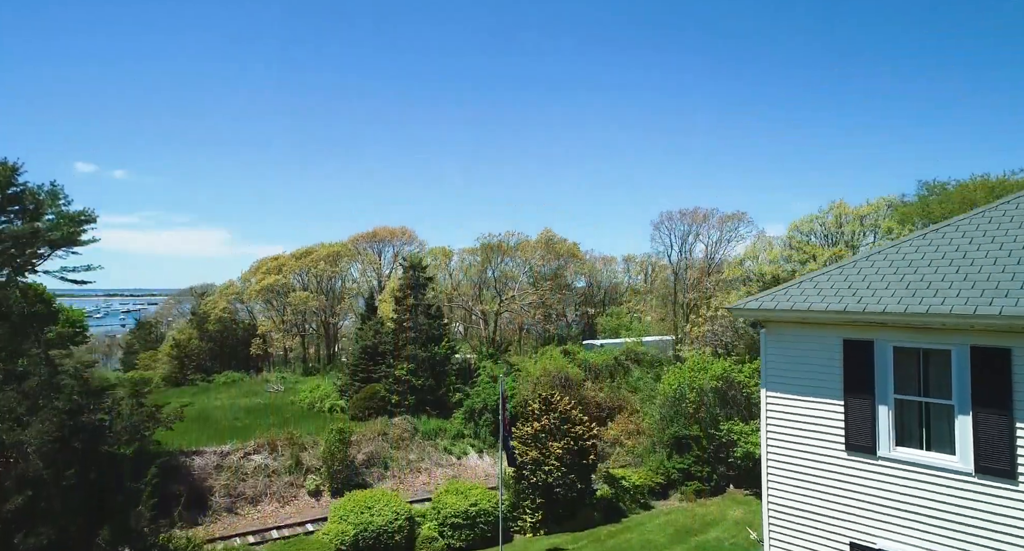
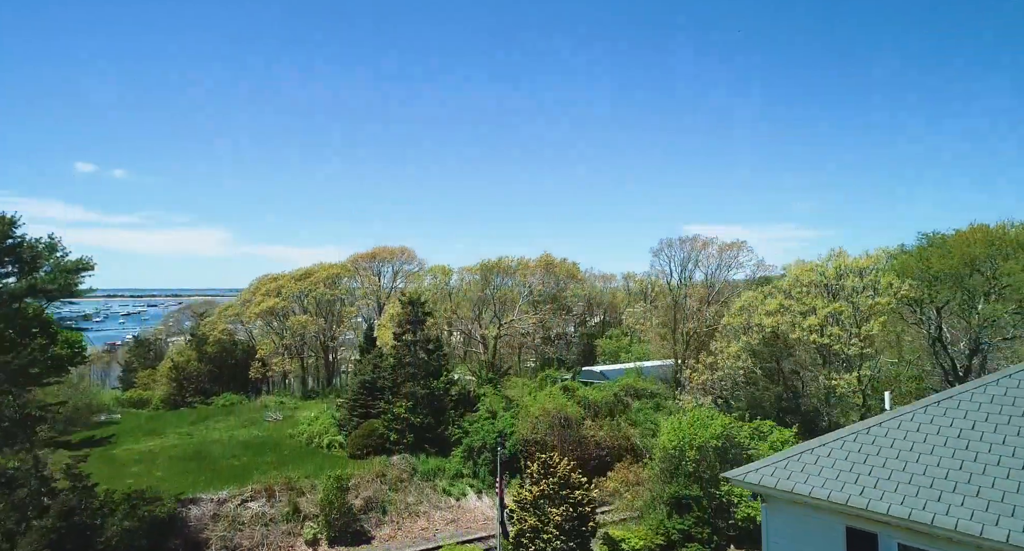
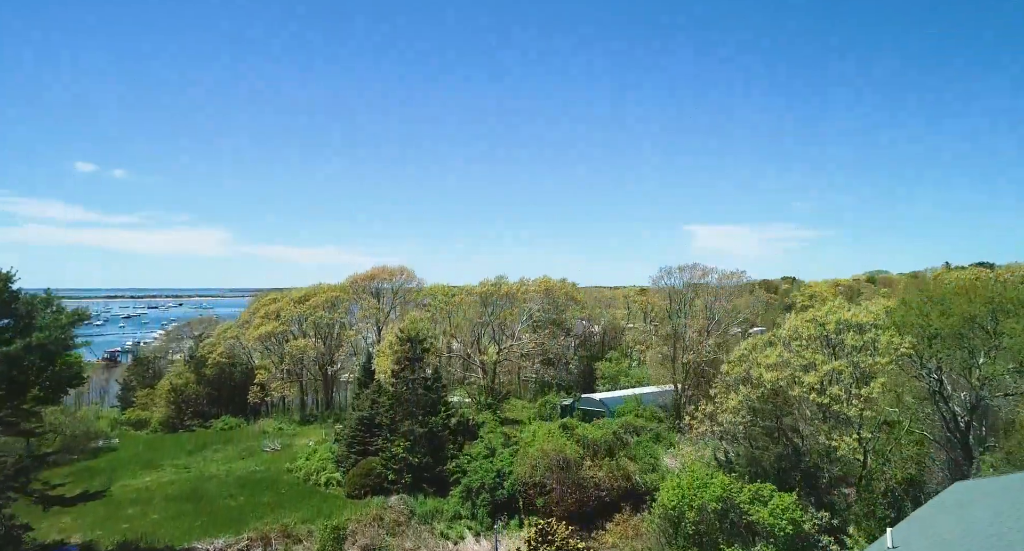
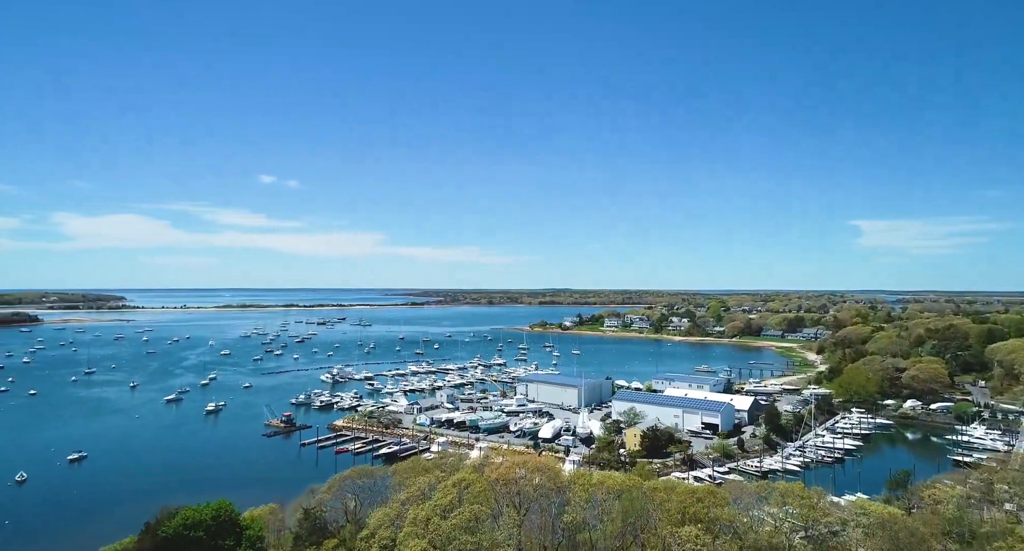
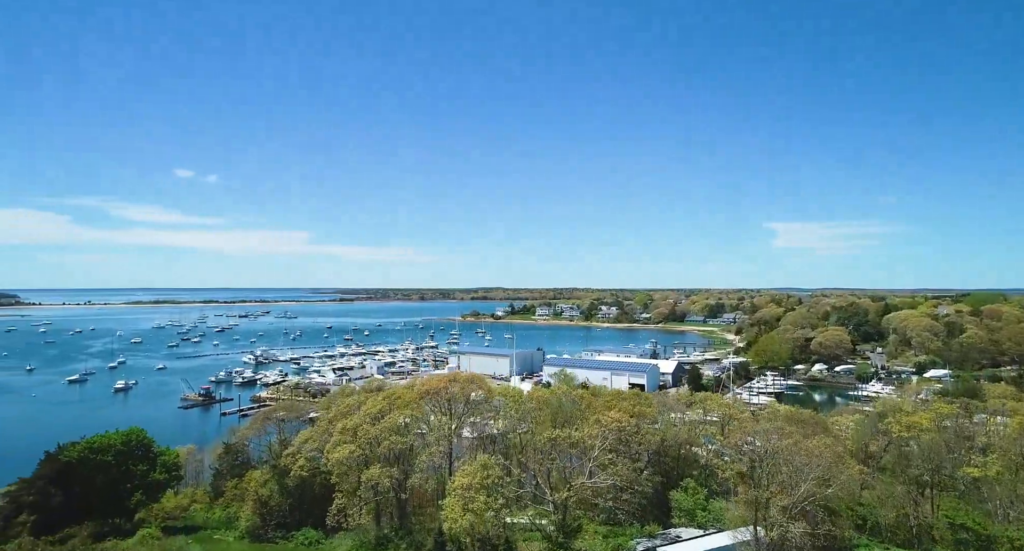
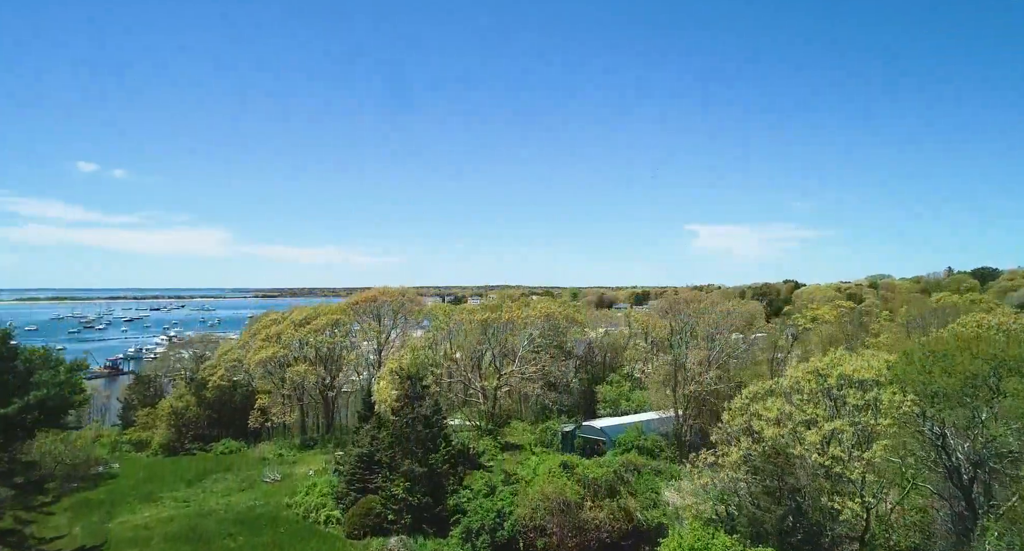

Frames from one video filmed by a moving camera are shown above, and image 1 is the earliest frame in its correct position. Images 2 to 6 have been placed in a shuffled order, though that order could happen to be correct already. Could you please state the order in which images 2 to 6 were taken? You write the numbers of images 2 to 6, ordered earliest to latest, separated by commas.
2, 3, 6, 5, 4
